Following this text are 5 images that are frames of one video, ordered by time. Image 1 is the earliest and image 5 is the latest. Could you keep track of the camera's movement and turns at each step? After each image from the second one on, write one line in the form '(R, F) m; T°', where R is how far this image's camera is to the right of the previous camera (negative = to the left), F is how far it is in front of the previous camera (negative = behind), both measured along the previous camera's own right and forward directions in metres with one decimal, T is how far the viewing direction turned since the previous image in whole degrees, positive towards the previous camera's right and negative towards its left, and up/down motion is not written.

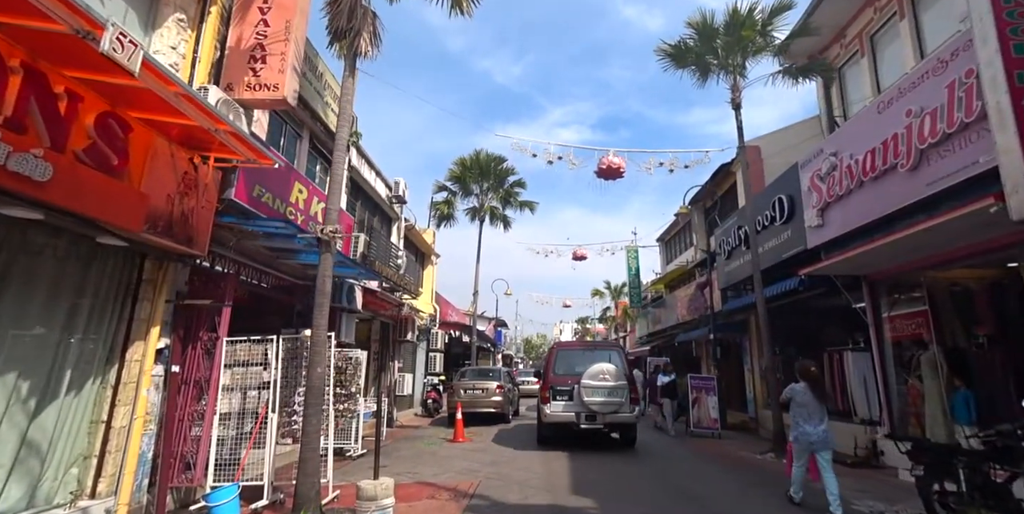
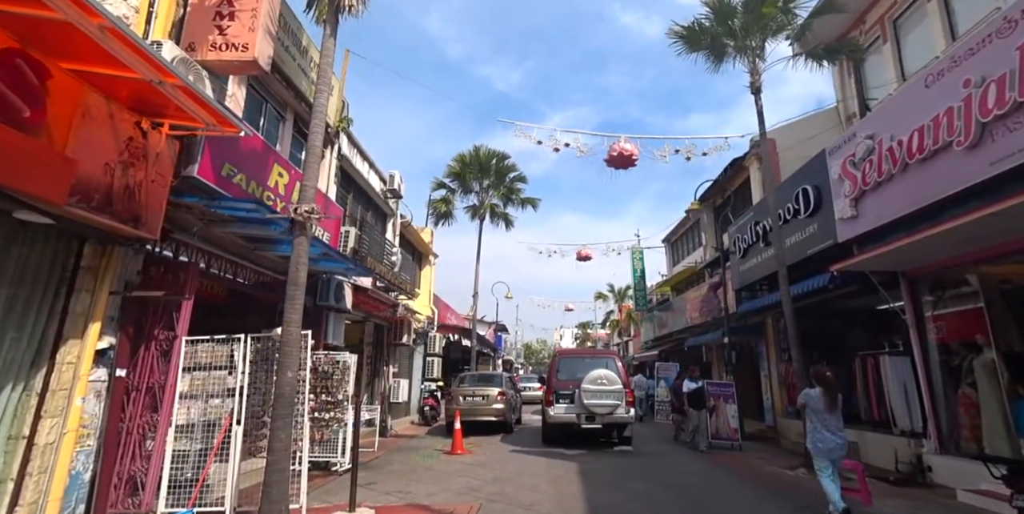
(-0.1, +0.8) m; 0°
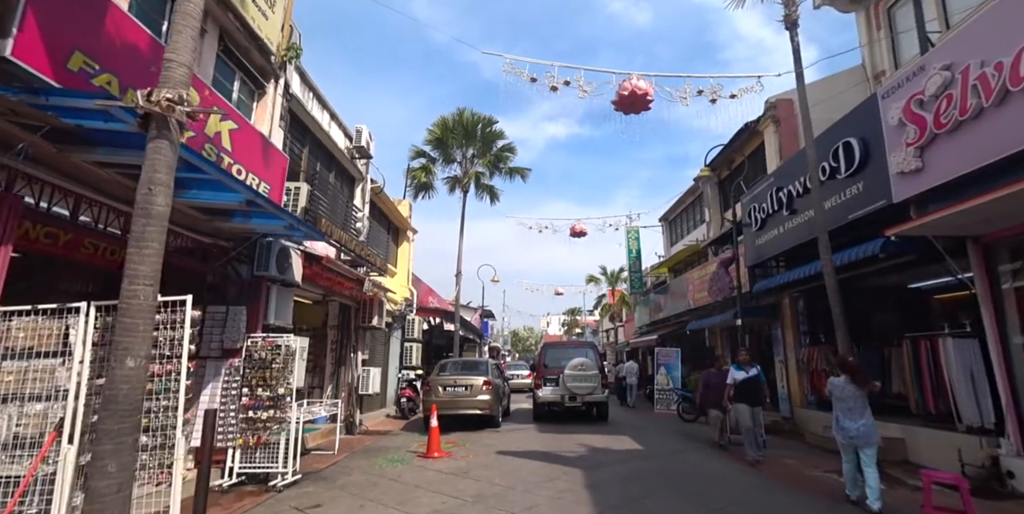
(0.0, +1.8) m; +1°
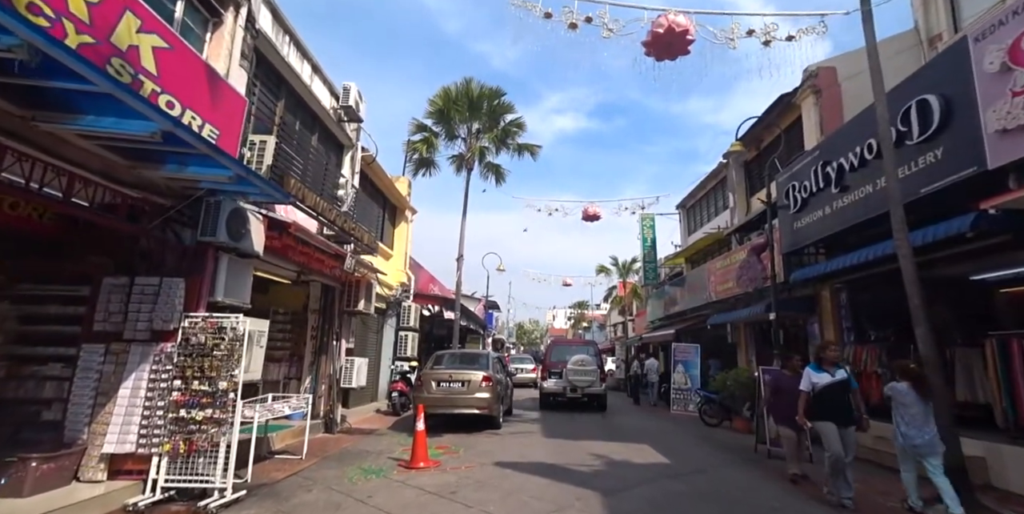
(0.0, +1.4) m; -1°
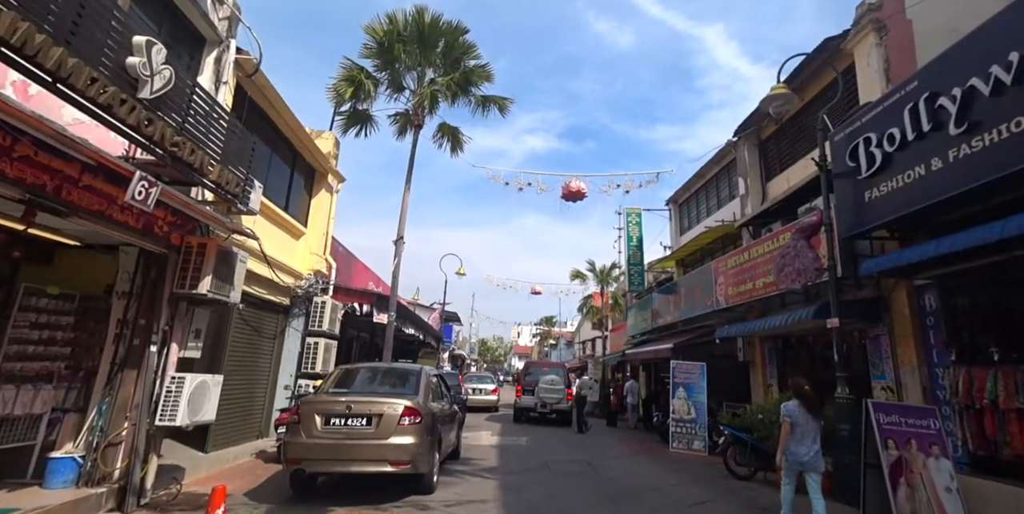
(+0.2, +3.9) m; +3°
